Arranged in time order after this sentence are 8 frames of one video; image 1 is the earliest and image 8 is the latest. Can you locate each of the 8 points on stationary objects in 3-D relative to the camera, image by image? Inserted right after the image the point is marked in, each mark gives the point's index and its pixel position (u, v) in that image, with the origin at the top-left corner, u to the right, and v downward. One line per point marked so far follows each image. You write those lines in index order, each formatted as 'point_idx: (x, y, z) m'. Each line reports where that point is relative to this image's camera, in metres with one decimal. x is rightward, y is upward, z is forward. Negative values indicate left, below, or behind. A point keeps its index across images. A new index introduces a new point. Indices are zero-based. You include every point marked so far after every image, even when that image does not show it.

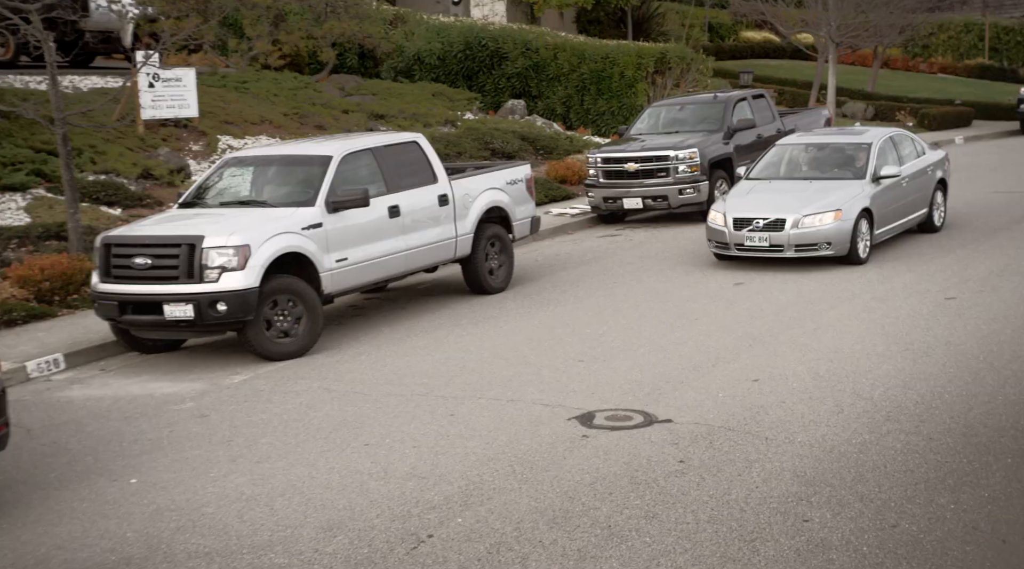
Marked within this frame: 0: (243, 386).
0: (-2.3, -0.9, +9.0) m
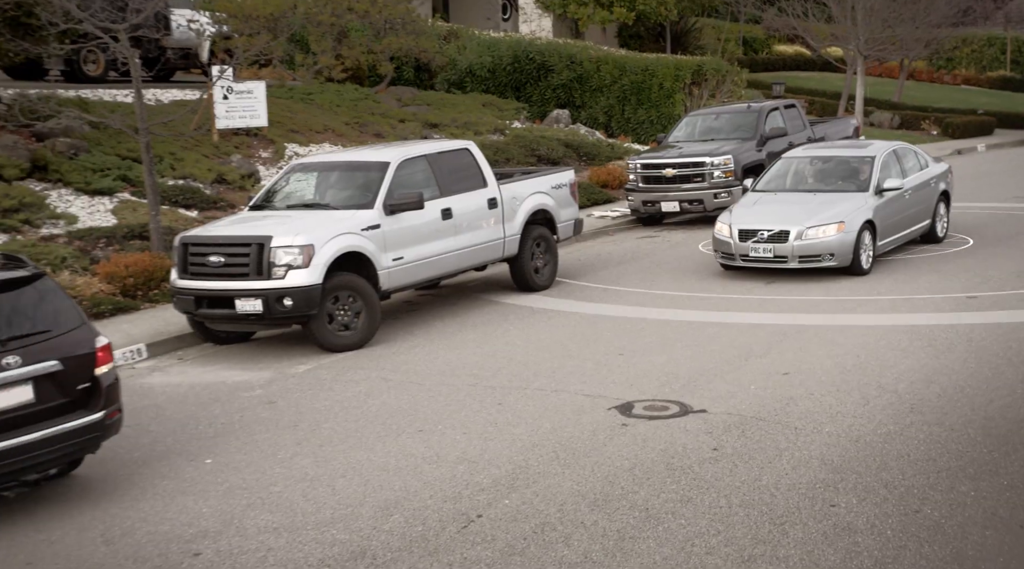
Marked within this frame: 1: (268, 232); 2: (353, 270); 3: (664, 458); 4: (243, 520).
0: (-1.9, -0.9, +9.7) m
1: (-2.3, +0.5, +9.7) m
2: (-1.5, +0.1, +10.2) m
3: (+1.2, -1.3, +7.8) m
4: (-1.9, -1.6, +6.8) m
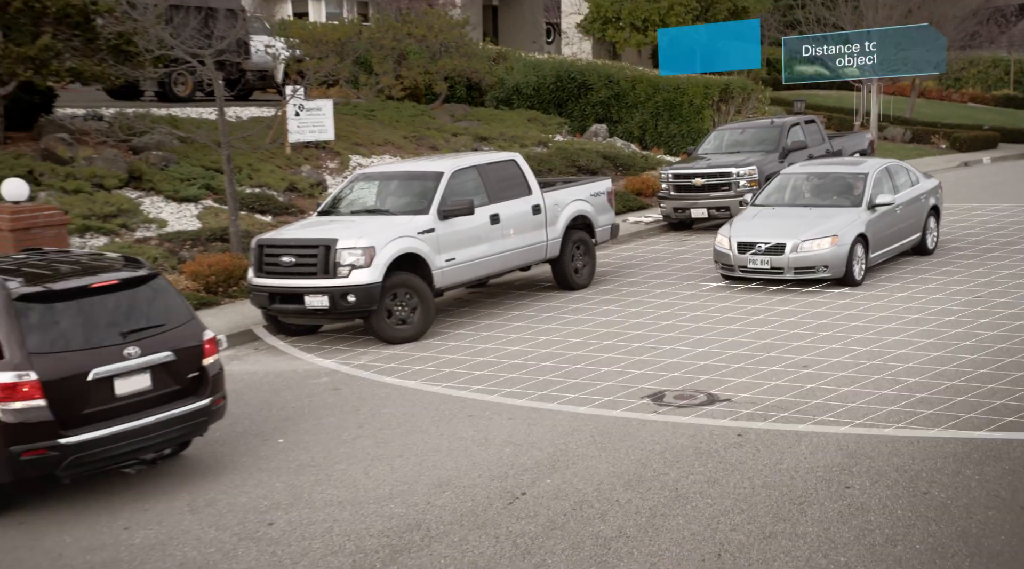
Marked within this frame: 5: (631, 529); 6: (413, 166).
0: (-1.5, -0.8, +10.6) m
1: (-1.8, +0.5, +10.6) m
2: (-1.1, +0.2, +11.2) m
3: (+1.6, -1.3, +8.6) m
4: (-1.6, -1.6, +7.8) m
5: (+0.8, -1.8, +7.0) m
6: (-1.1, +1.4, +12.0) m
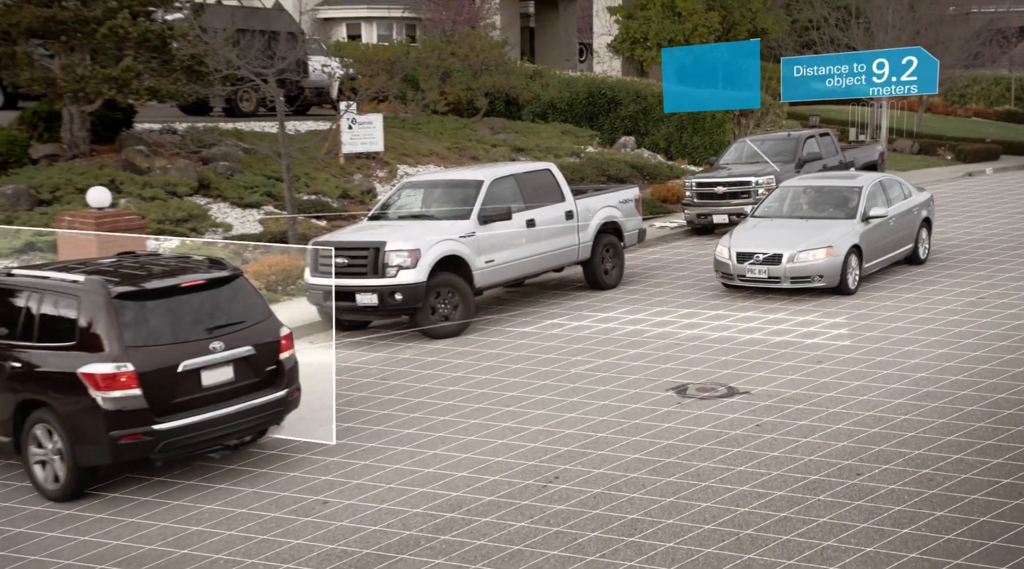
0: (-1.1, -0.8, +11.4) m
1: (-1.4, +0.5, +11.4) m
2: (-0.7, +0.2, +12.0) m
3: (+1.9, -1.4, +9.4) m
4: (-1.3, -1.6, +8.6) m
5: (+1.1, -1.8, +7.7) m
6: (-0.7, +1.4, +12.8) m
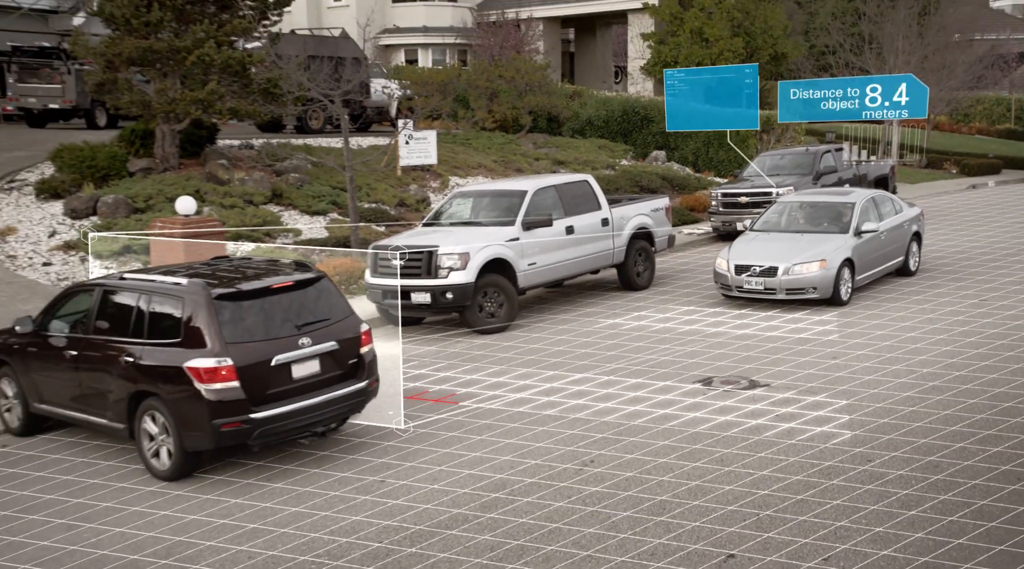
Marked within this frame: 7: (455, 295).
0: (-0.6, -0.8, +12.5) m
1: (-0.9, +0.5, +12.5) m
2: (-0.2, +0.2, +13.1) m
3: (+2.3, -1.4, +10.3) m
4: (-0.9, -1.6, +9.7) m
5: (+1.5, -1.8, +8.7) m
6: (-0.1, +1.4, +13.9) m
7: (-0.7, -0.1, +12.3) m
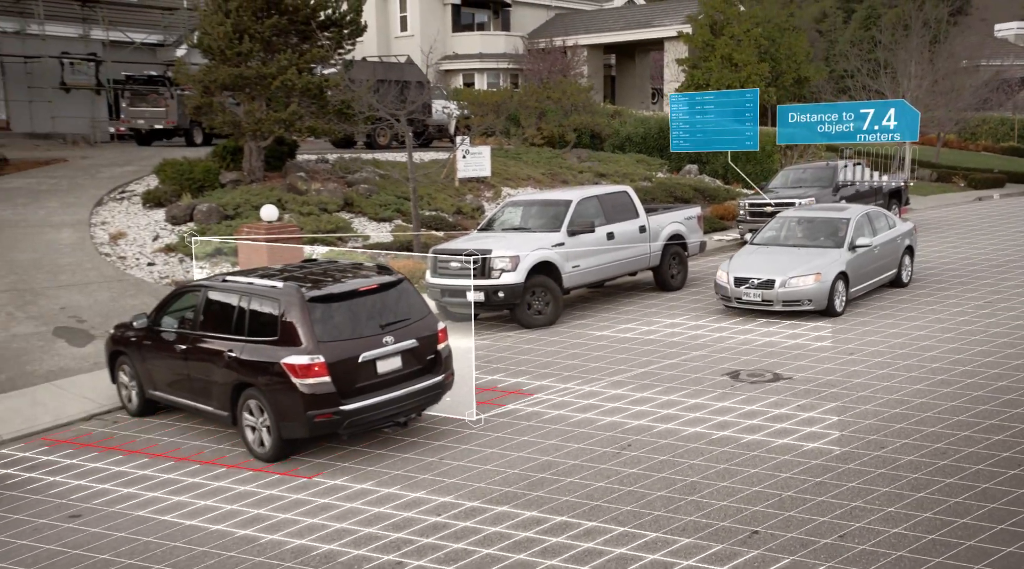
0: (0.0, -0.8, +13.8) m
1: (-0.3, +0.5, +13.8) m
2: (+0.4, +0.2, +14.3) m
3: (+2.8, -1.4, +11.5) m
4: (-0.4, -1.6, +11.0) m
5: (+1.9, -1.8, +9.9) m
6: (+0.5, +1.4, +15.1) m
7: (-0.1, -0.1, +13.6) m
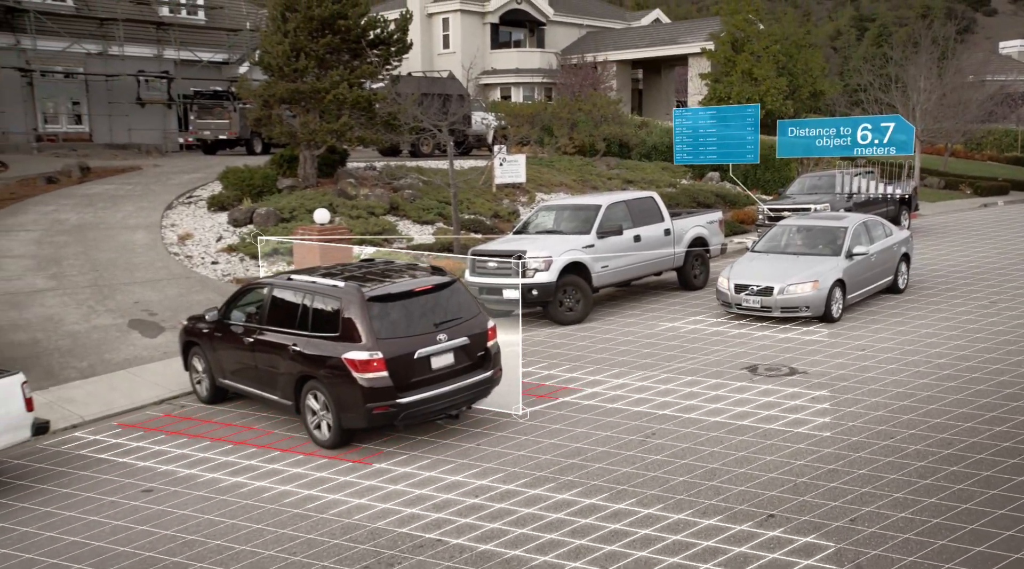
0: (+0.5, -0.8, +14.7) m
1: (+0.1, +0.5, +14.7) m
2: (+0.9, +0.2, +15.2) m
3: (+3.2, -1.4, +12.3) m
4: (0.0, -1.6, +11.9) m
5: (+2.2, -1.8, +10.8) m
6: (+1.1, +1.4, +16.0) m
7: (+0.4, -0.1, +14.5) m
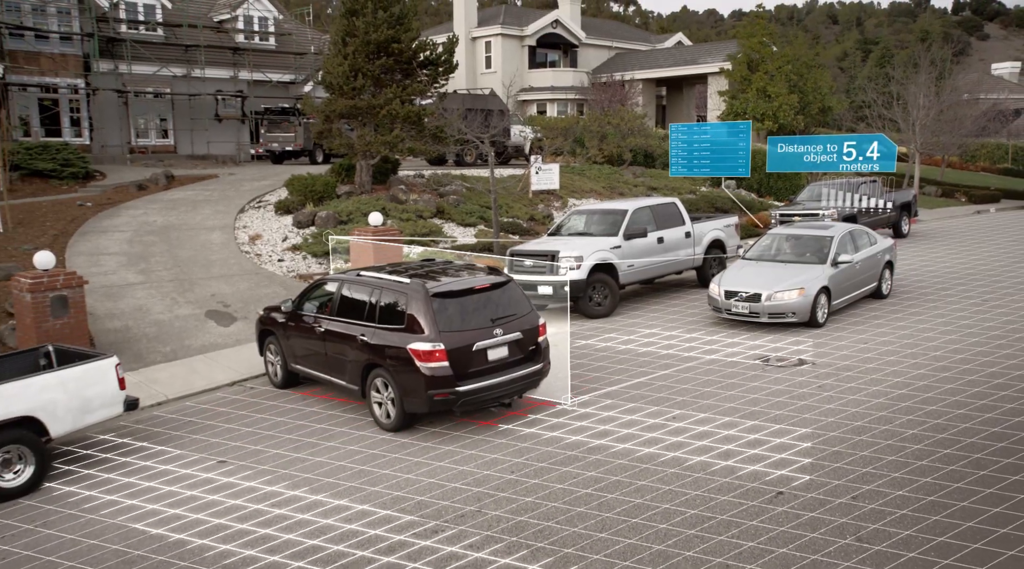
0: (+1.0, -0.8, +16.1) m
1: (+0.7, +0.6, +16.1) m
2: (+1.5, +0.2, +16.6) m
3: (+3.6, -1.4, +13.6) m
4: (+0.4, -1.6, +13.3) m
5: (+2.6, -1.8, +12.1) m
6: (+1.6, +1.4, +17.4) m
7: (+0.9, -0.1, +15.9) m
